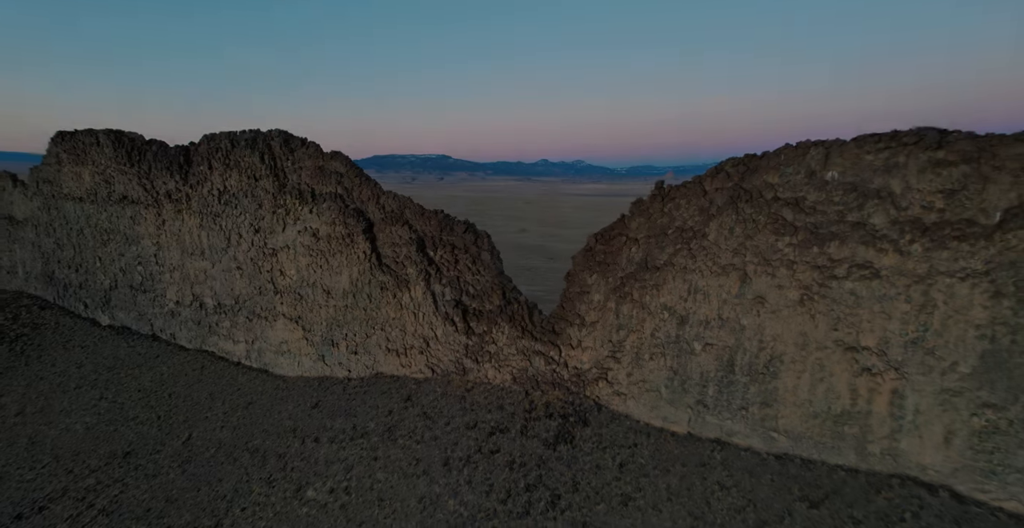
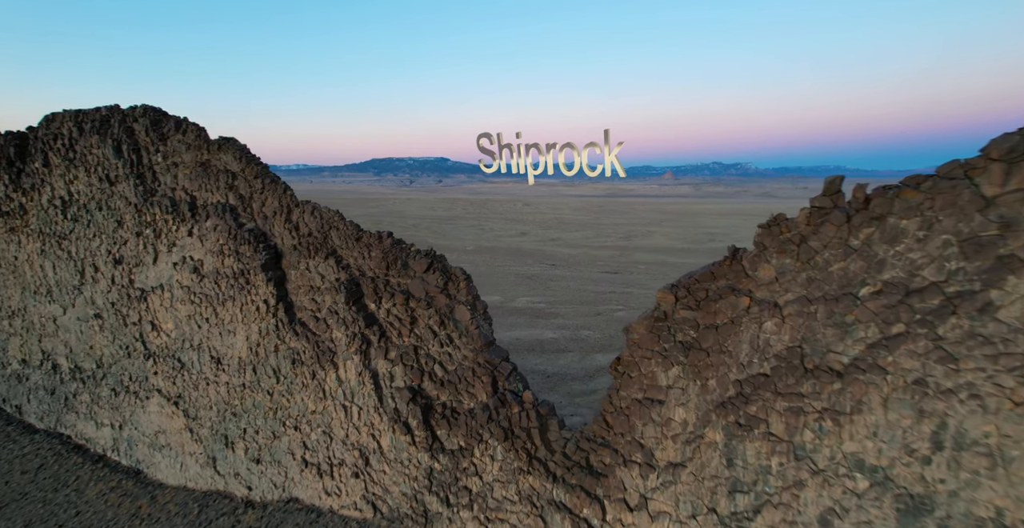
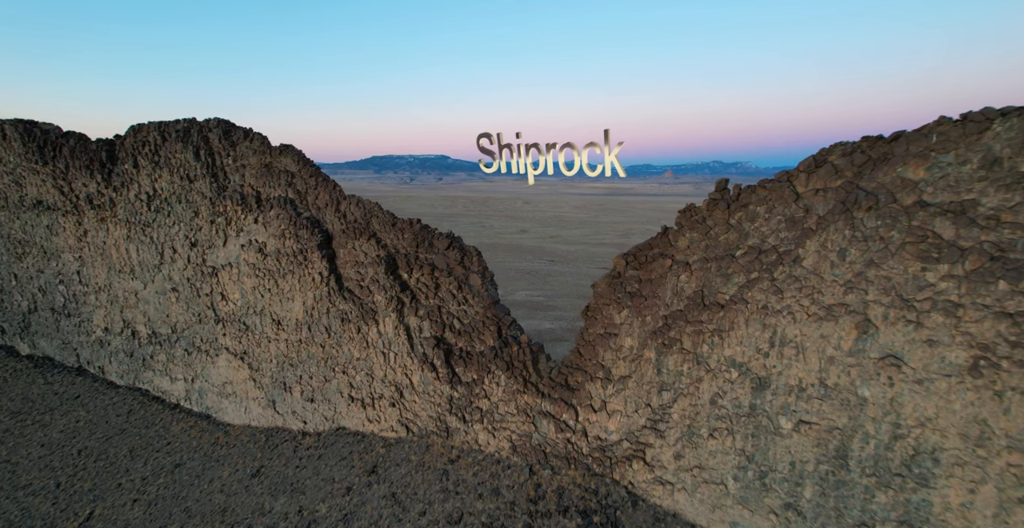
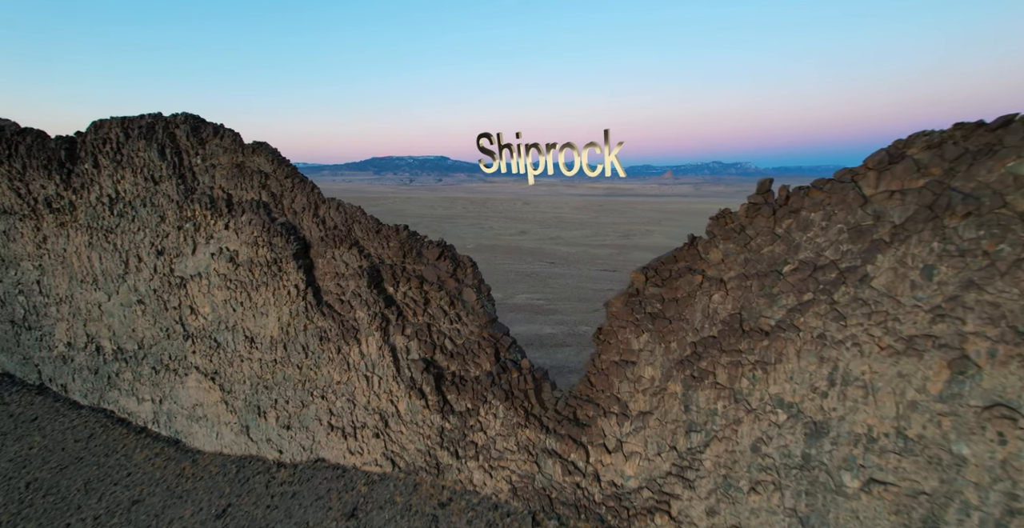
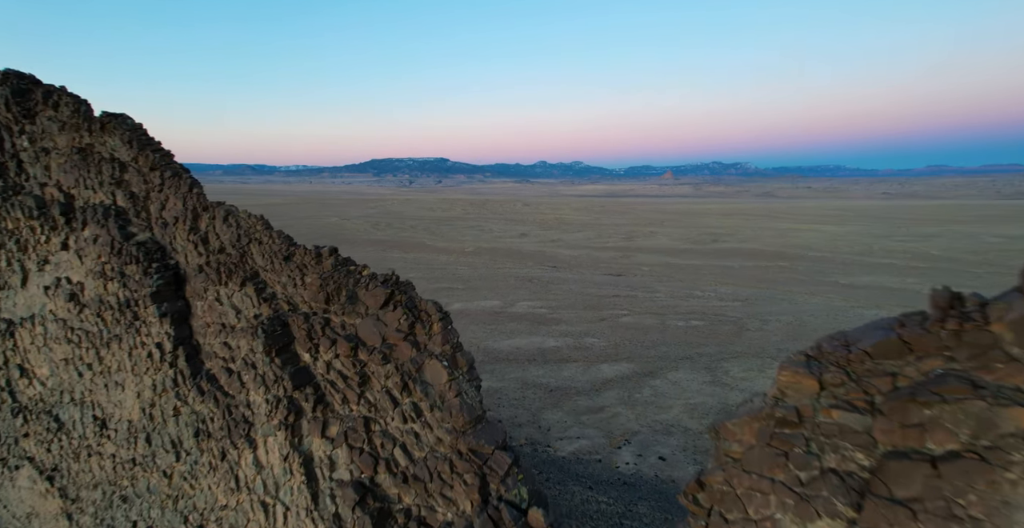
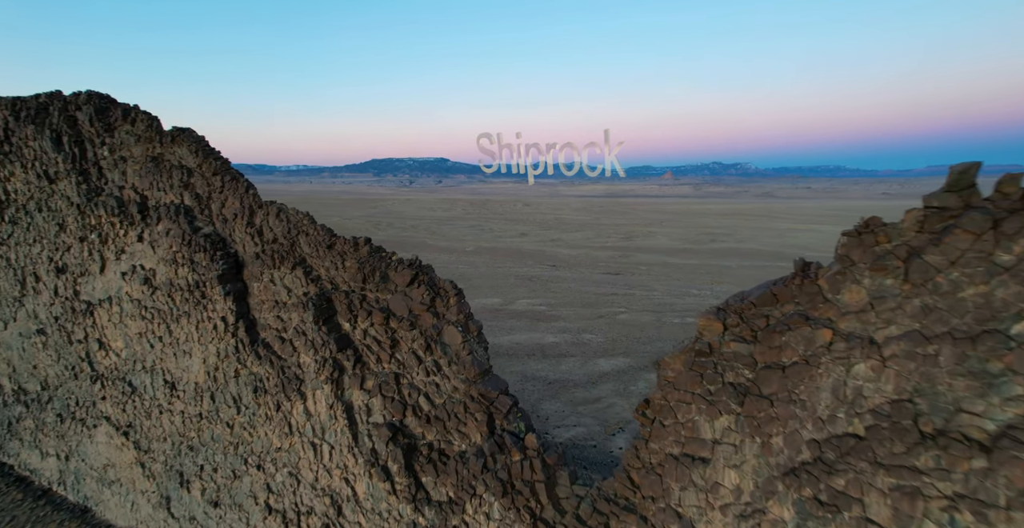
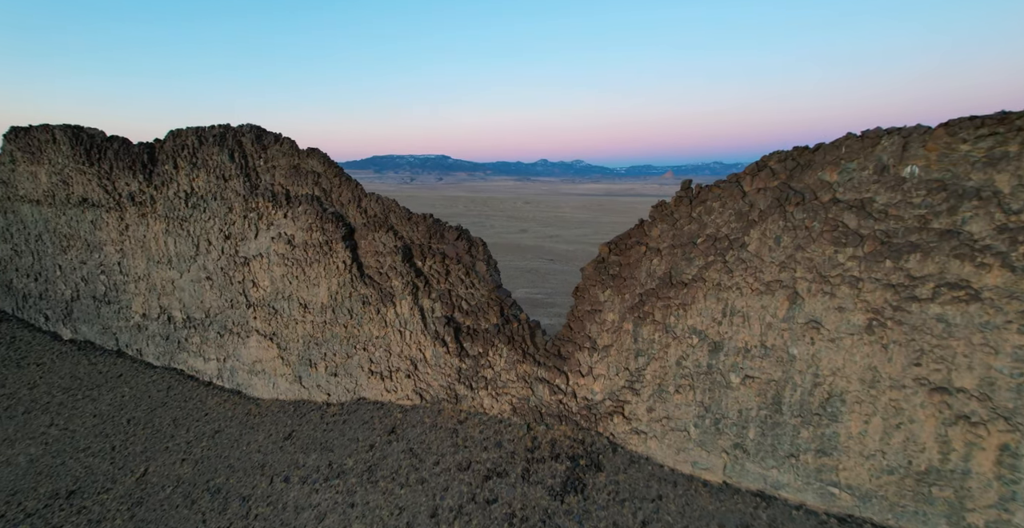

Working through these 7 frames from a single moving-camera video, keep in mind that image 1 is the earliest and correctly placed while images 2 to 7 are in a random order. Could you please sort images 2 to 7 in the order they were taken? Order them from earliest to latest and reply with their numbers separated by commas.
7, 3, 4, 2, 6, 5
